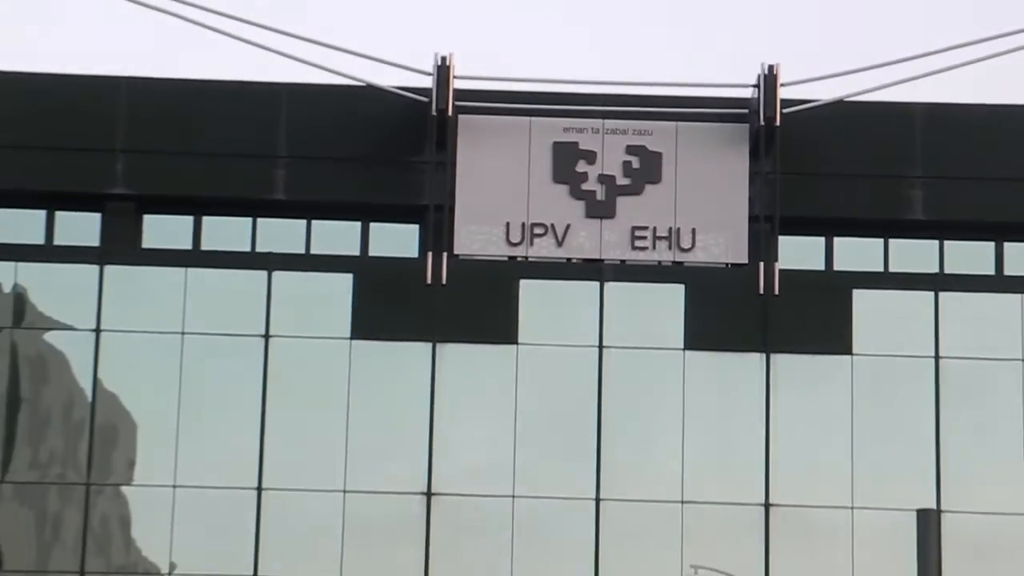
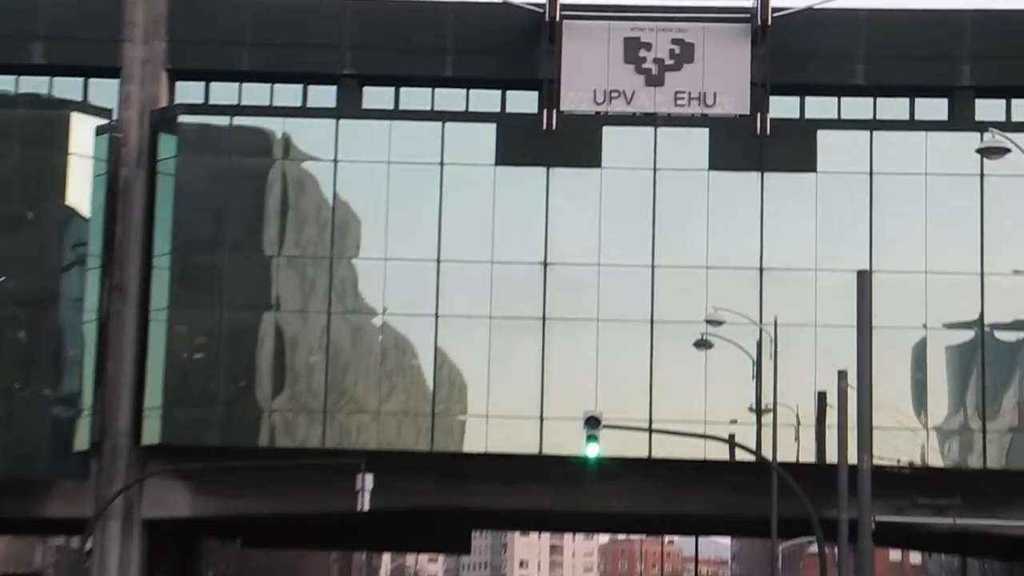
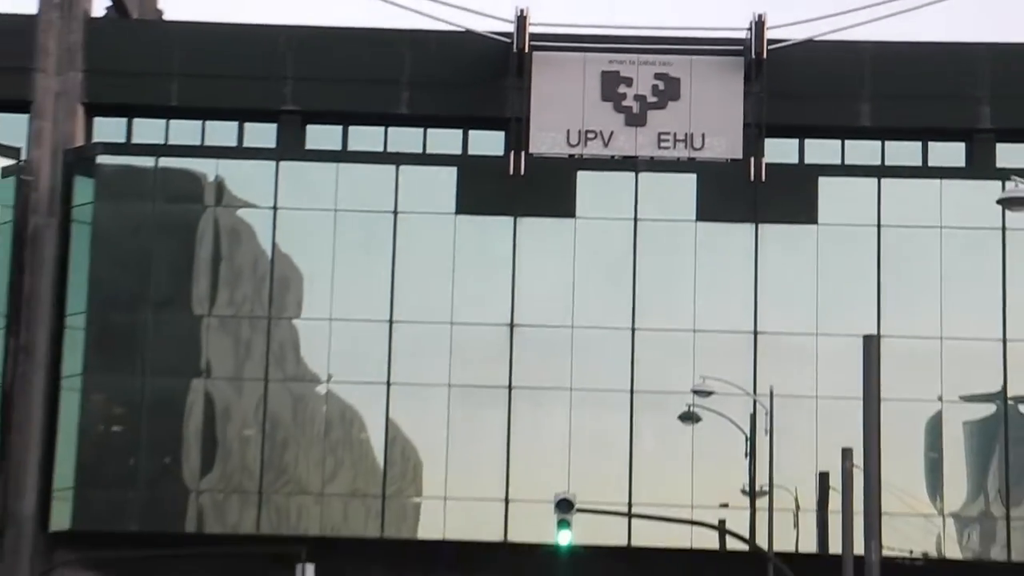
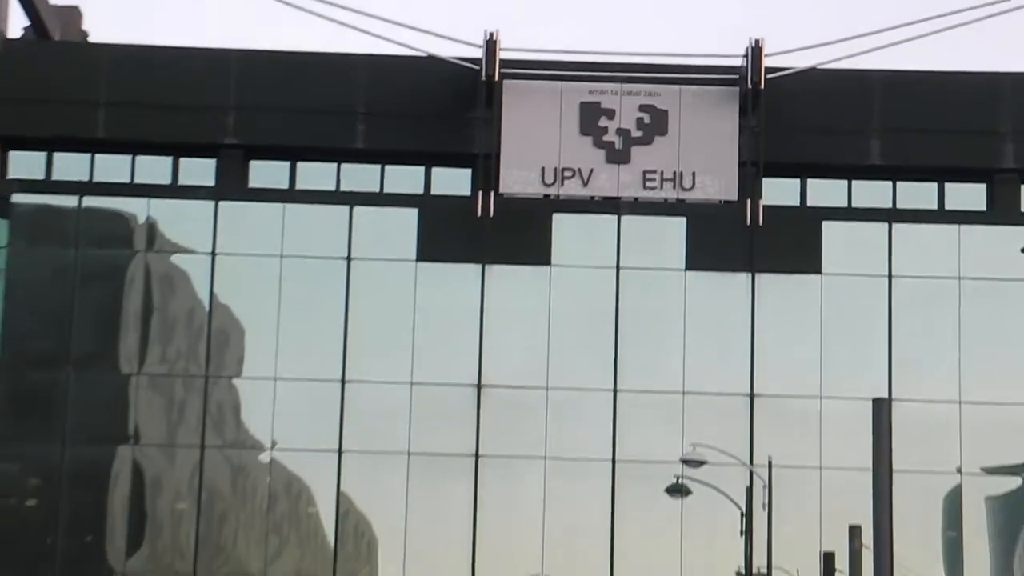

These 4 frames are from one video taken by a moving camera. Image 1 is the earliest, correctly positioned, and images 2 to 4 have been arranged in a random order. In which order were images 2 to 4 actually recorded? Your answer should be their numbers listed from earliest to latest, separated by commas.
4, 3, 2
